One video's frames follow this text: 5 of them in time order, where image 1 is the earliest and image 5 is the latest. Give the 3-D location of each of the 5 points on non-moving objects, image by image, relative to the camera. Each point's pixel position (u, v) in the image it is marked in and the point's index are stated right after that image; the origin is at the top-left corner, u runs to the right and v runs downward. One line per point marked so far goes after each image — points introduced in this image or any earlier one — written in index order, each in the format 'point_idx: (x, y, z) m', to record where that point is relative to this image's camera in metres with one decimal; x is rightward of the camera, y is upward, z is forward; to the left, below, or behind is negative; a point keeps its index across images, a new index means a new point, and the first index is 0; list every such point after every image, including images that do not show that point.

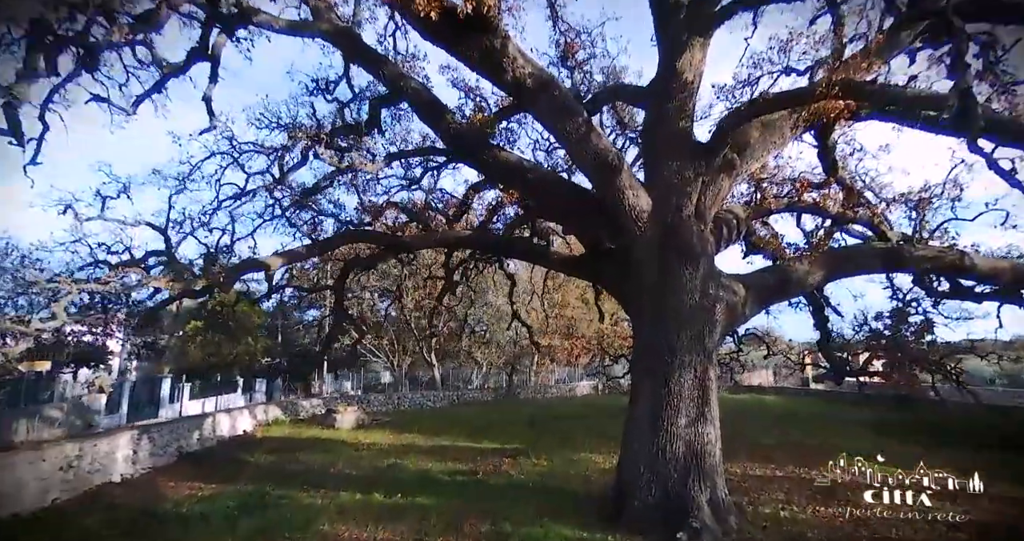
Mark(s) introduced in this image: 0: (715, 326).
0: (+2.0, -0.6, +6.1) m
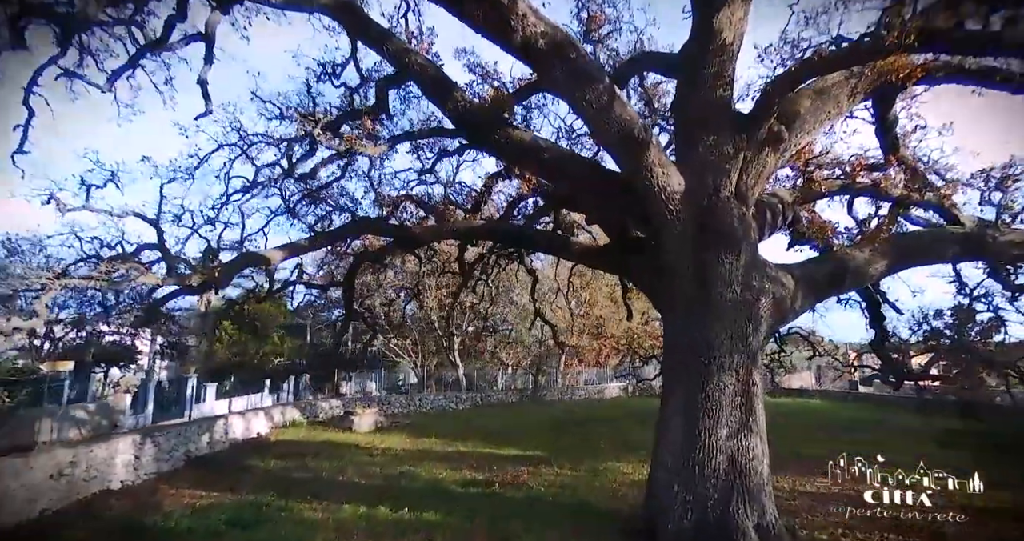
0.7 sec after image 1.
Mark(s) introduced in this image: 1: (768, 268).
0: (+2.1, -0.5, +5.3) m
1: (+2.3, 0.0, +5.6) m
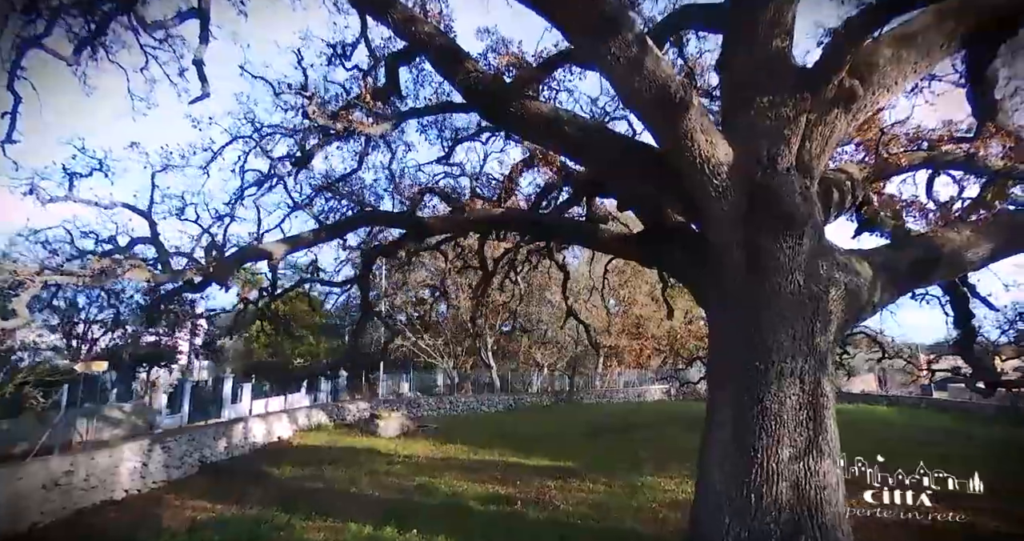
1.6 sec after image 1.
0: (+2.2, -0.4, +4.4) m
1: (+2.4, +0.1, +4.6) m
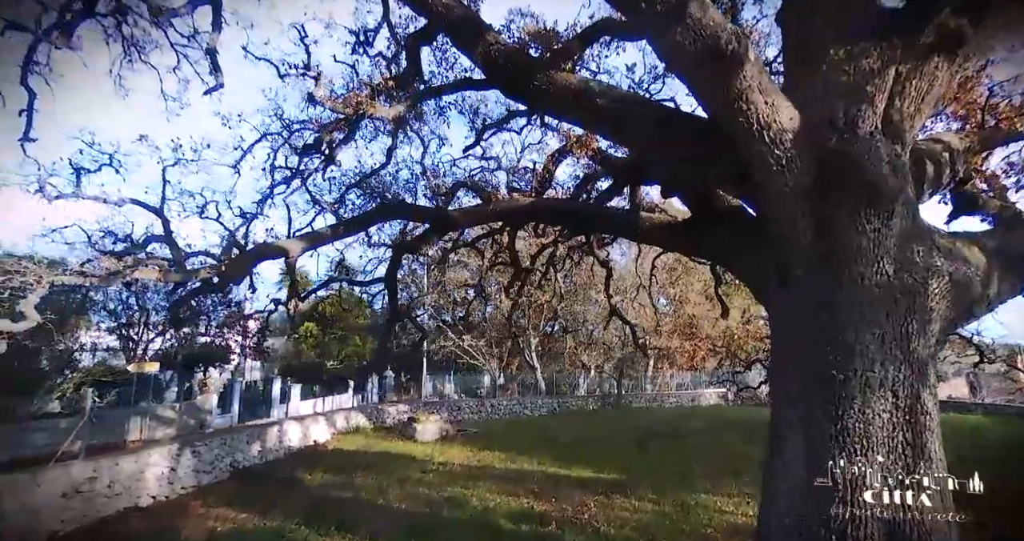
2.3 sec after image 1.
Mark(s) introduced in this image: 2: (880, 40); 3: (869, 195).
0: (+2.3, -0.3, +3.6) m
1: (+2.6, +0.2, +3.8) m
2: (+2.3, +1.4, +4.0) m
3: (+2.1, +0.4, +3.6) m
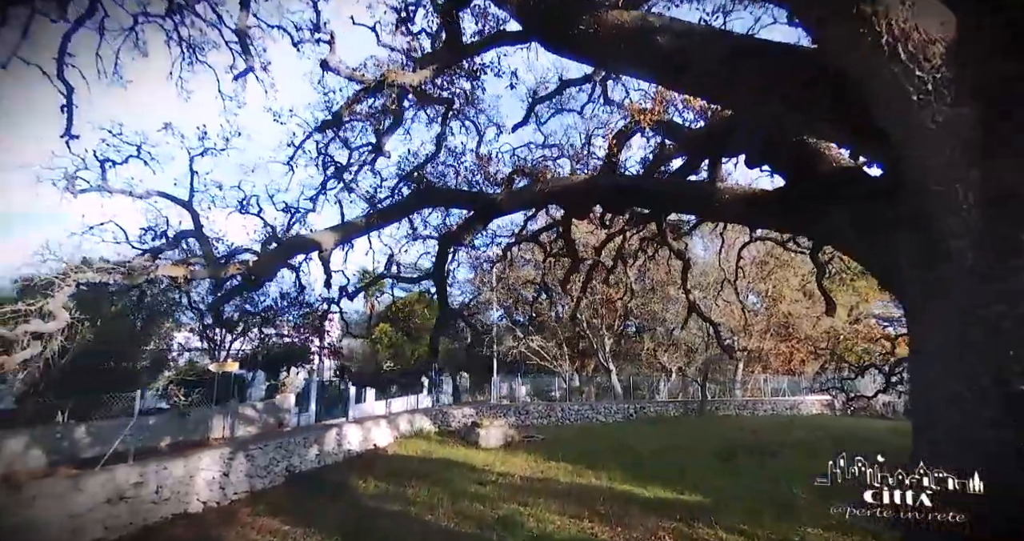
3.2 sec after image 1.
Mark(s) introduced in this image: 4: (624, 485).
0: (+2.5, -0.2, +2.5) m
1: (+2.7, +0.3, +2.7) m
2: (+2.5, +1.6, +2.9) m
3: (+2.2, +0.5, +2.6) m
4: (+1.4, -2.6, +7.6) m
